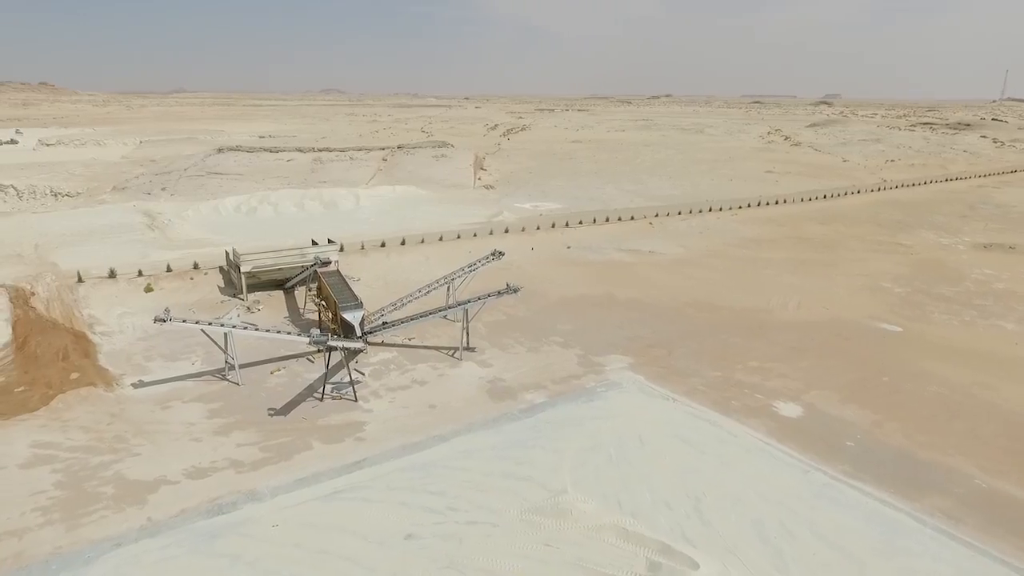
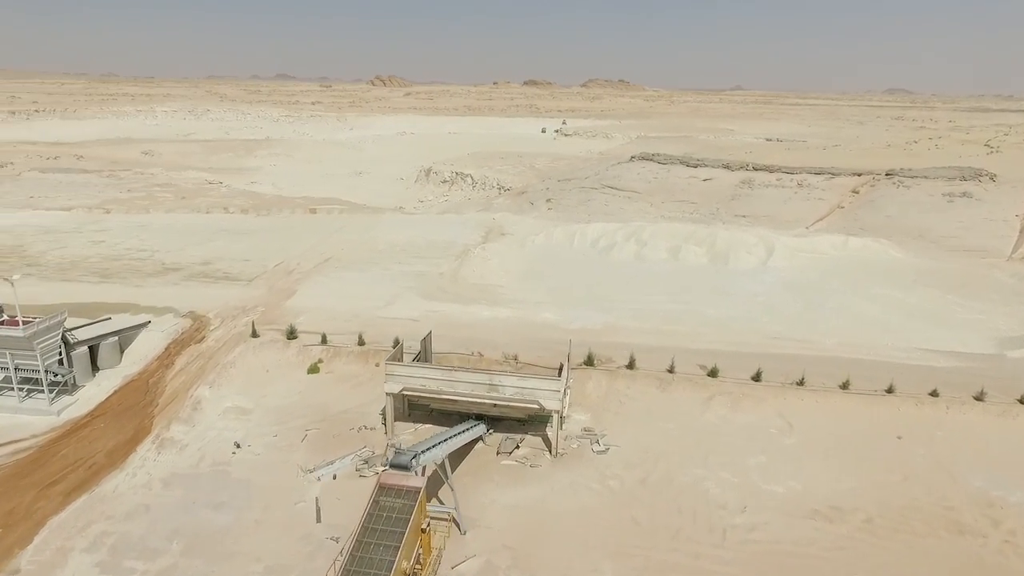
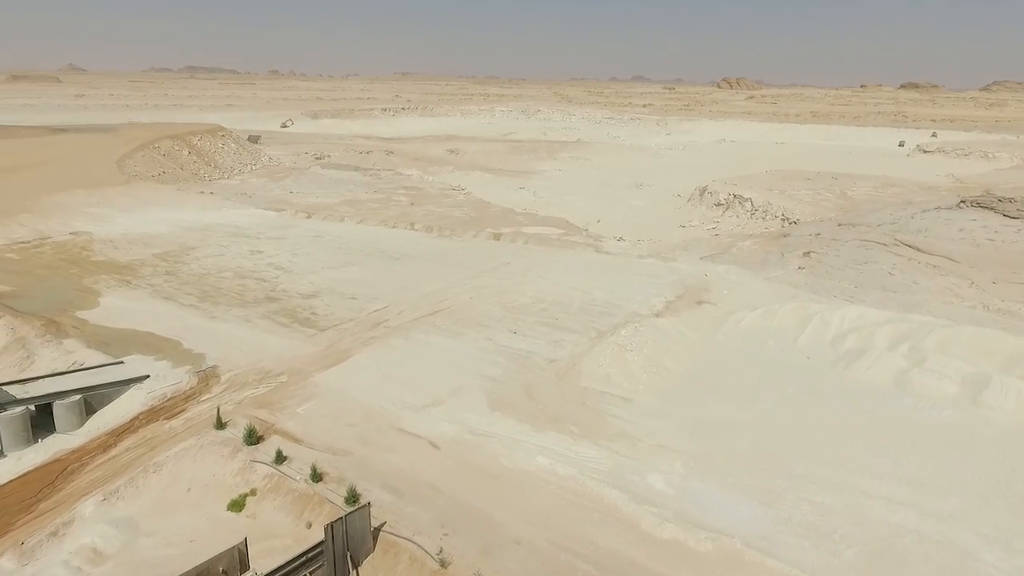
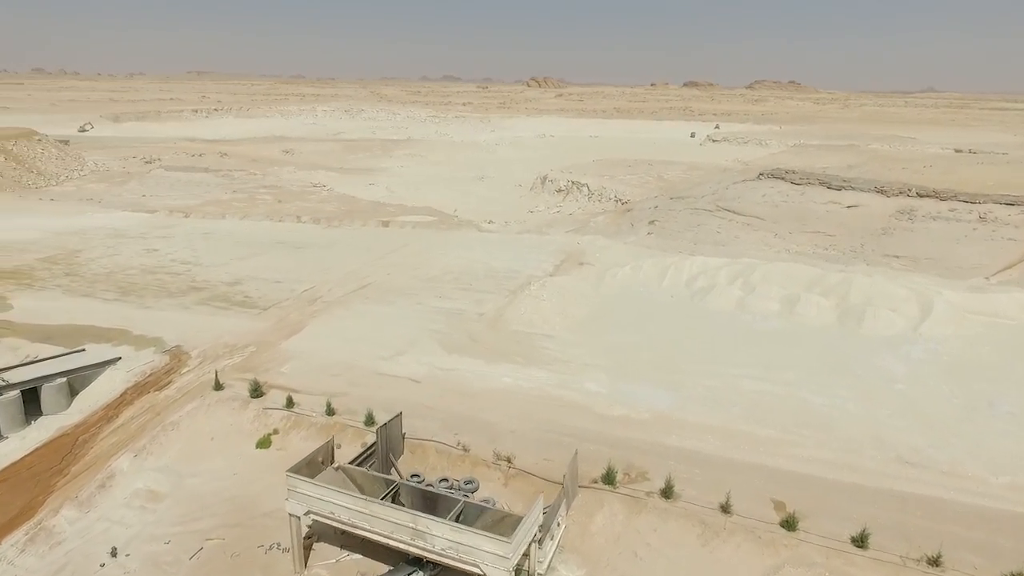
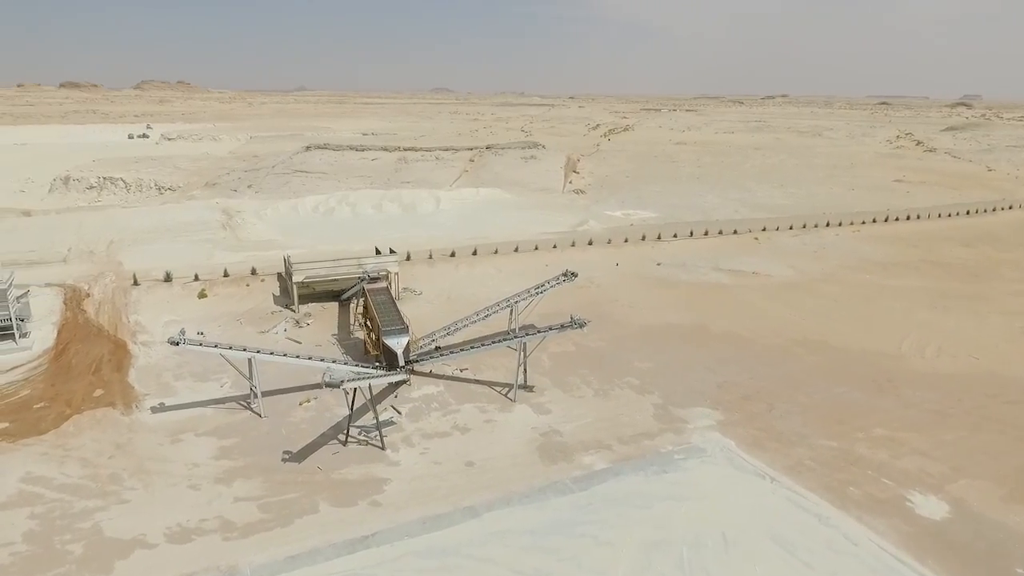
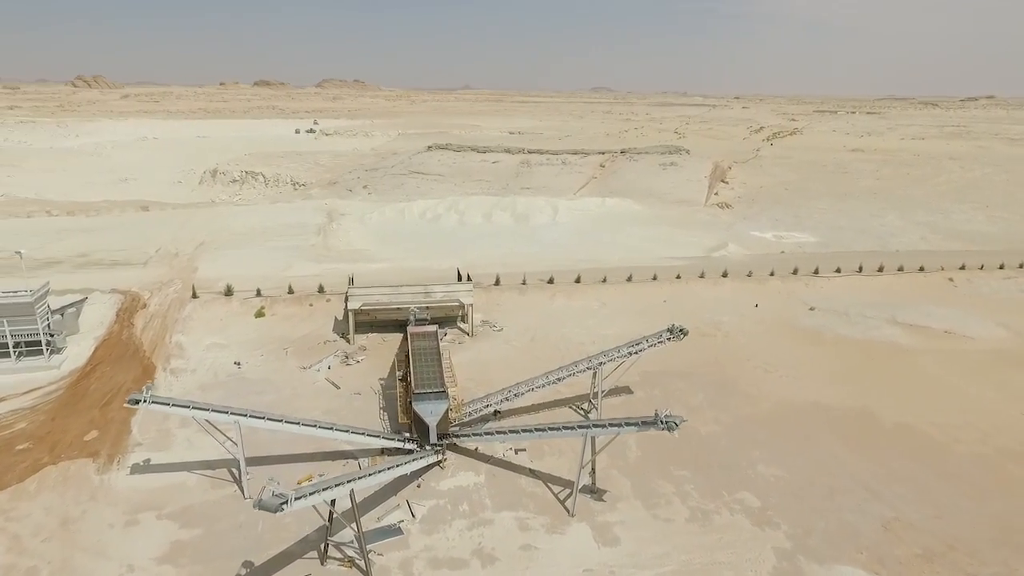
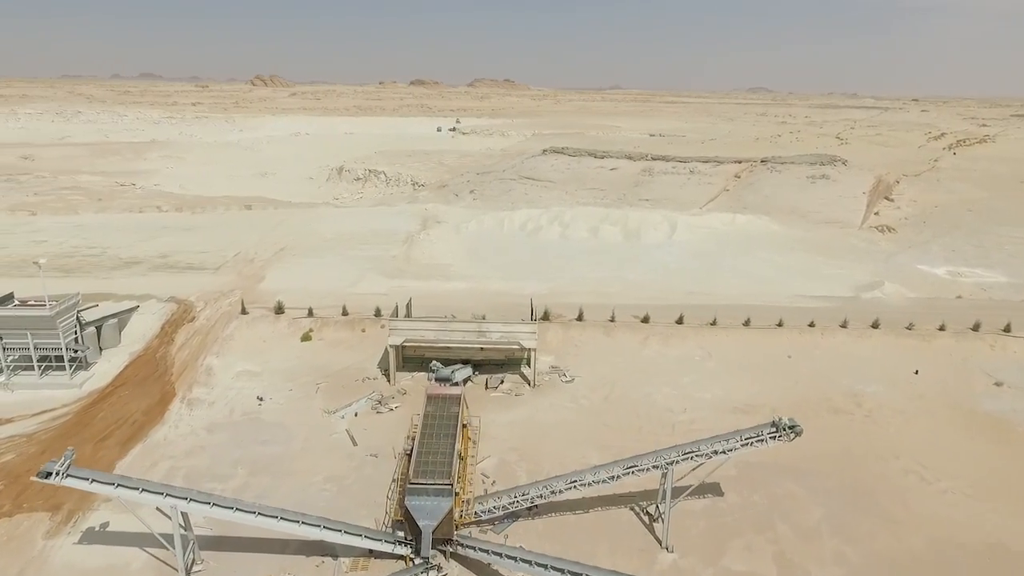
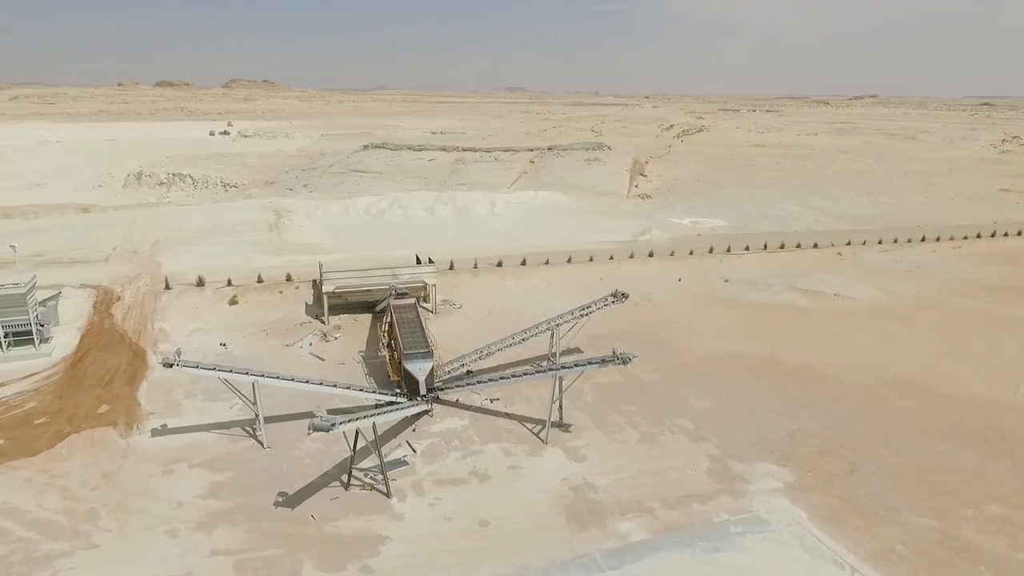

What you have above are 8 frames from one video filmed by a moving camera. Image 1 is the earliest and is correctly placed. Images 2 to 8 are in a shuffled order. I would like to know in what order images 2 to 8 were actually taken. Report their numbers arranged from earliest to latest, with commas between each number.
5, 8, 6, 7, 2, 4, 3
